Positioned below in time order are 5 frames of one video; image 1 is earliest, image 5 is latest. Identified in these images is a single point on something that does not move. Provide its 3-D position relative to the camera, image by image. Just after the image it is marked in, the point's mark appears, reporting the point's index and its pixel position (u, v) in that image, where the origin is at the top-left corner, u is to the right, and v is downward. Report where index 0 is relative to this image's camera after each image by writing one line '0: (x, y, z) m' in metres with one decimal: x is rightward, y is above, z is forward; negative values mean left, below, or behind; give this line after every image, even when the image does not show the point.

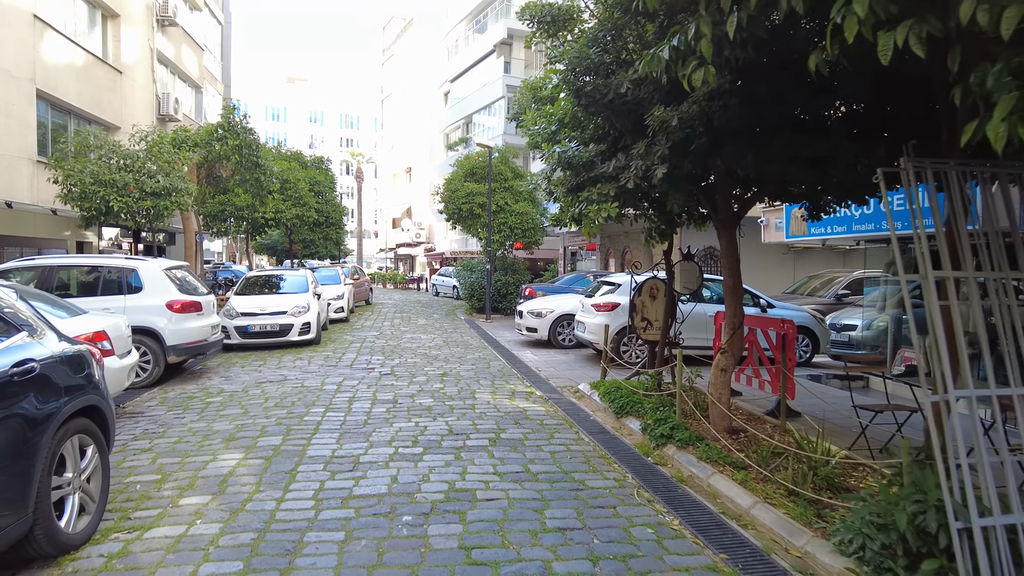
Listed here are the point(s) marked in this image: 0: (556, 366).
0: (+0.7, -1.3, +10.6) m
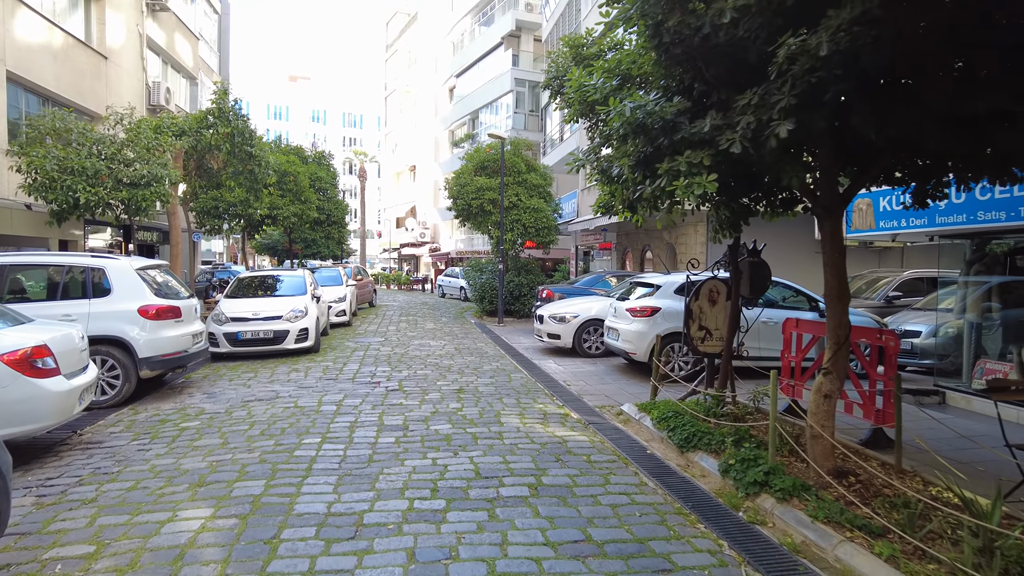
0: (+1.0, -1.3, +9.3) m
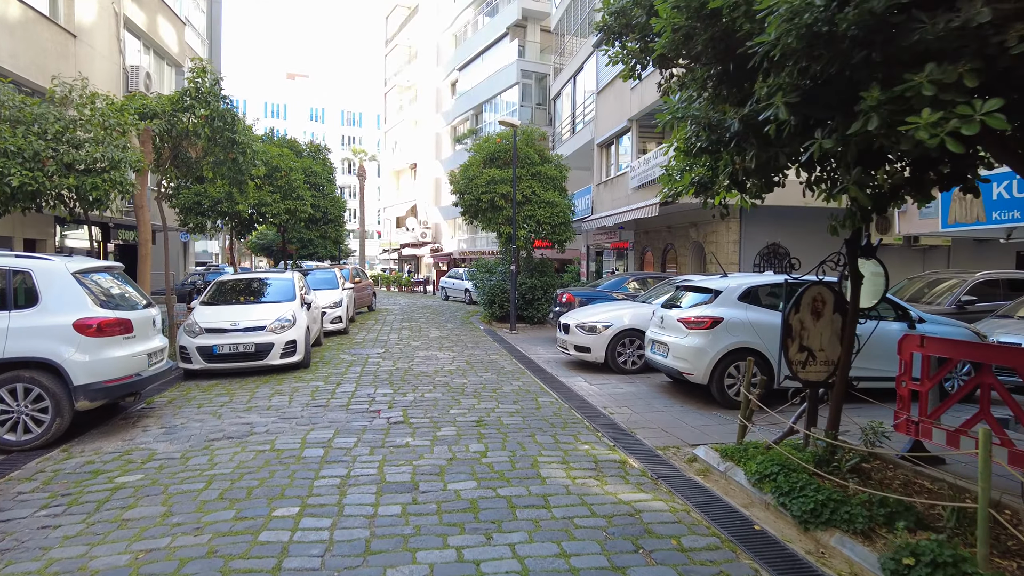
0: (+1.4, -1.4, +7.8) m
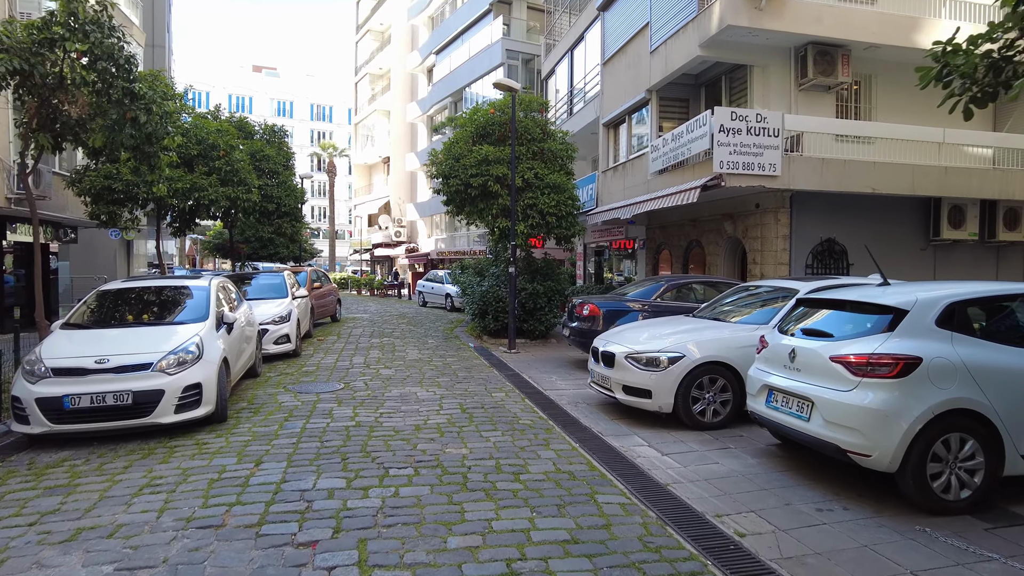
0: (+1.6, -1.5, +4.6) m
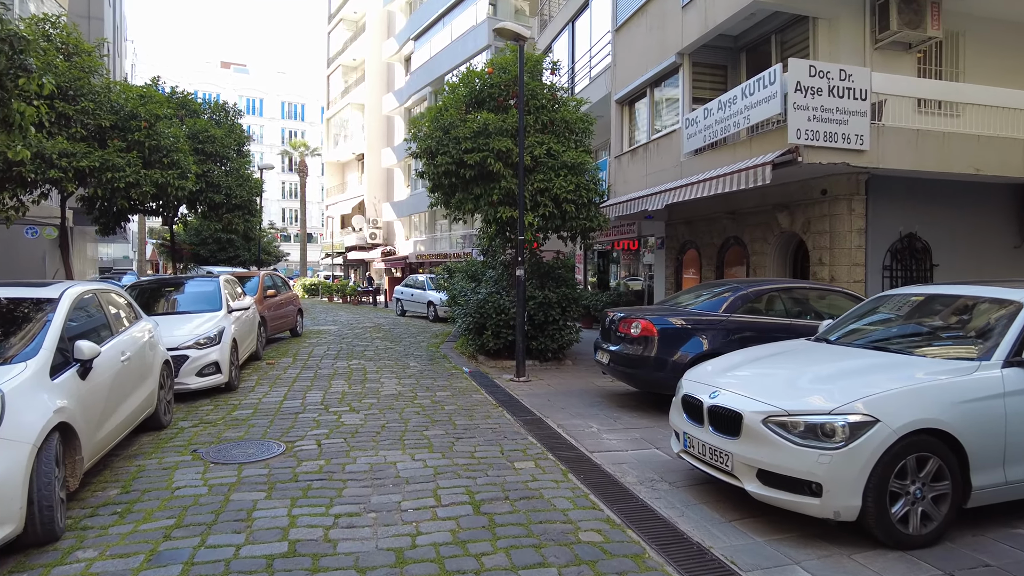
0: (+2.0, -1.6, +1.8) m
